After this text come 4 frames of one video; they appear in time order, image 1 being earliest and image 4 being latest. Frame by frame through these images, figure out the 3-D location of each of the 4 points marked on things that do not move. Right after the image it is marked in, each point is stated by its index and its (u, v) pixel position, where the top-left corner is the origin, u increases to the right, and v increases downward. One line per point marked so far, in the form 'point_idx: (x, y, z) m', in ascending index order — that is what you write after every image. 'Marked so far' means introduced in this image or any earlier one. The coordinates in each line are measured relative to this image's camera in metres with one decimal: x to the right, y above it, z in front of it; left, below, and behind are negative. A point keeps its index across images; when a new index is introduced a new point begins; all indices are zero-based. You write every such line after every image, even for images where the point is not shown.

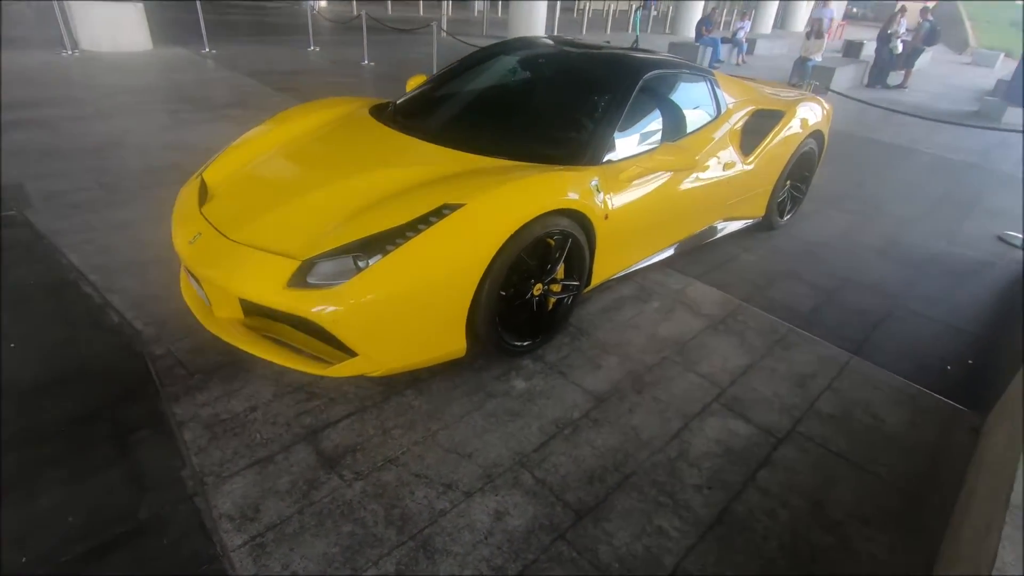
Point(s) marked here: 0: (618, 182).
0: (+0.5, +0.5, +2.6) m
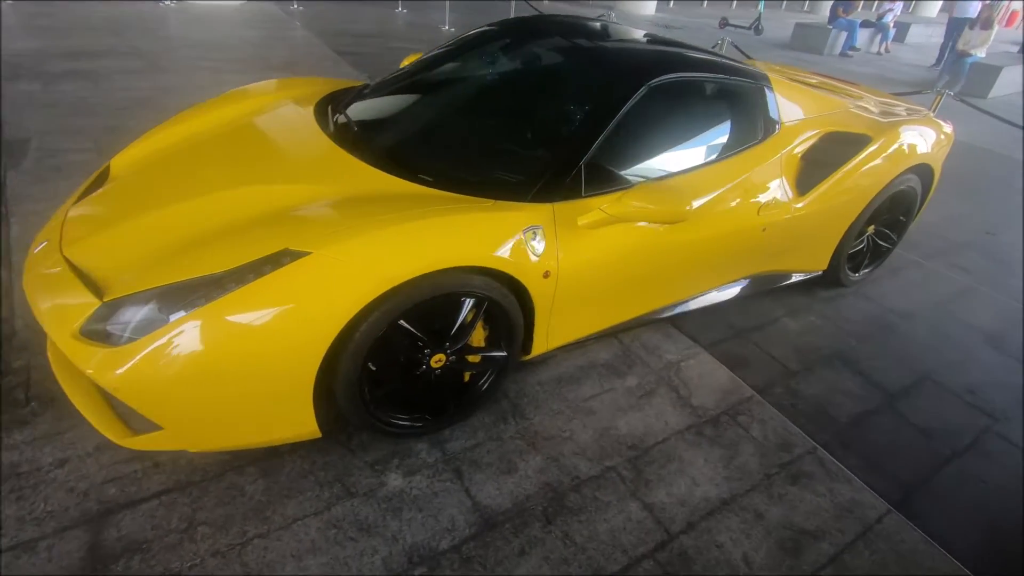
0: (+0.2, +0.2, +1.9) m
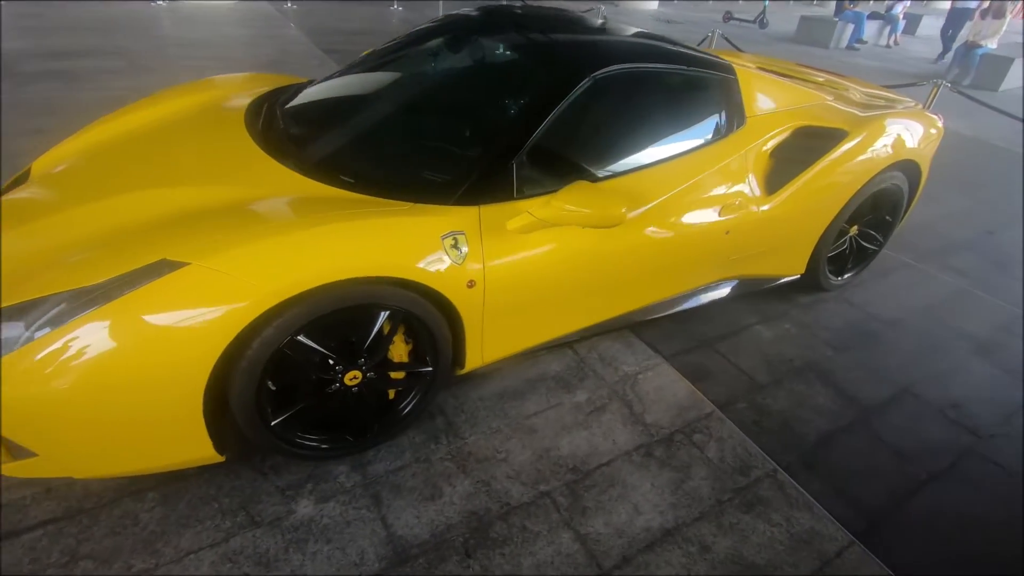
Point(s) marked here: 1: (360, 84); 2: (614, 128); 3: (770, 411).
0: (0.0, +0.2, +1.8) m
1: (-0.7, +0.9, +2.4) m
2: (+0.4, +0.6, +2.1) m
3: (+1.1, -0.5, +2.3) m
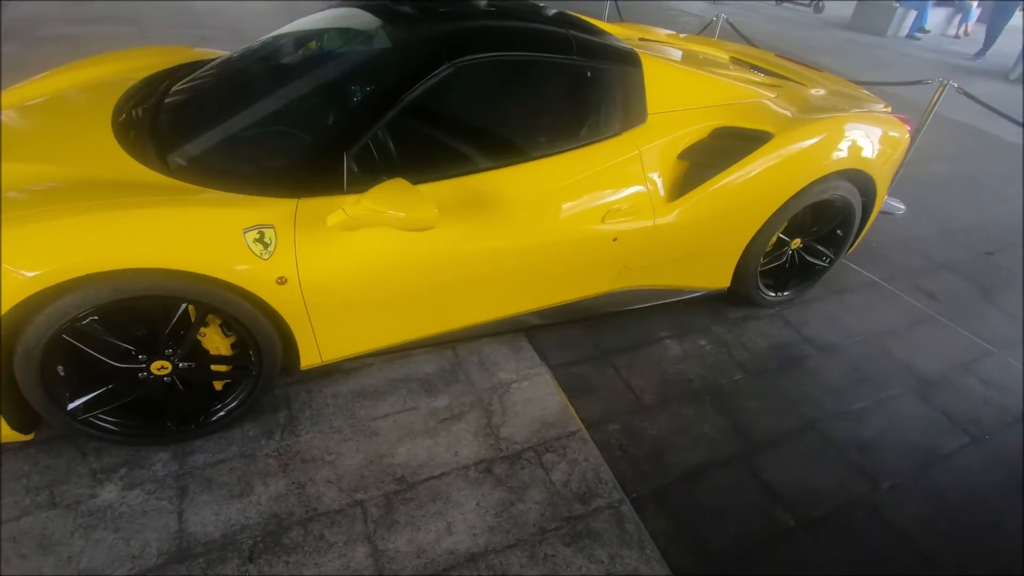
0: (-0.6, +0.2, +1.7) m
1: (-1.1, +1.0, +2.4) m
2: (-0.1, +0.6, +2.0) m
3: (+0.5, -0.6, +2.1) m
